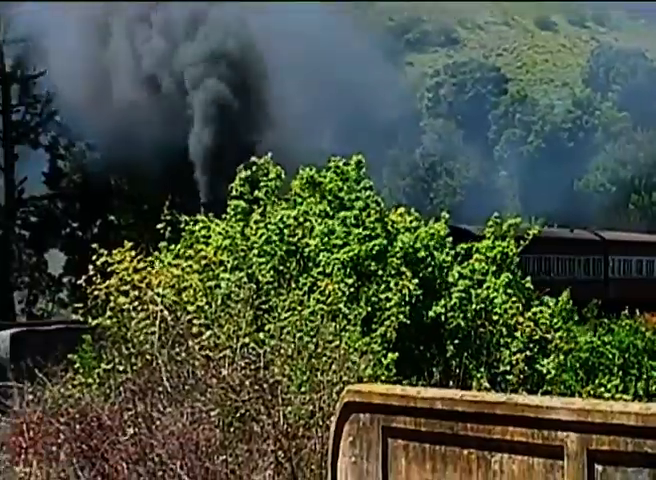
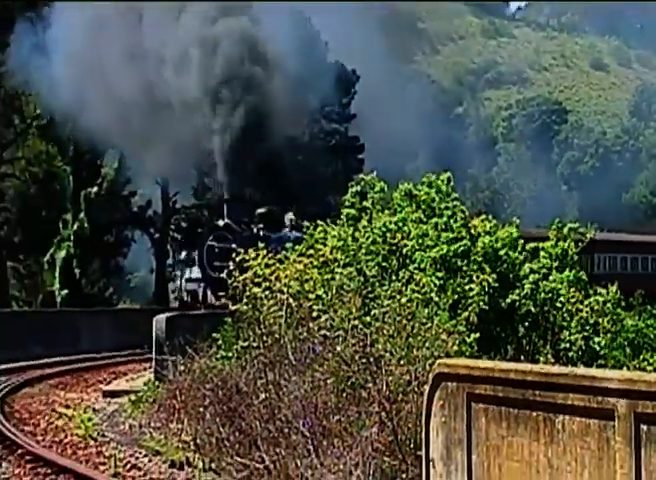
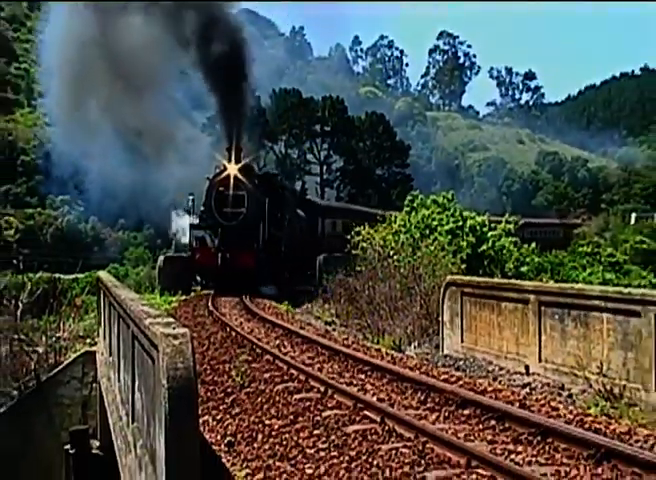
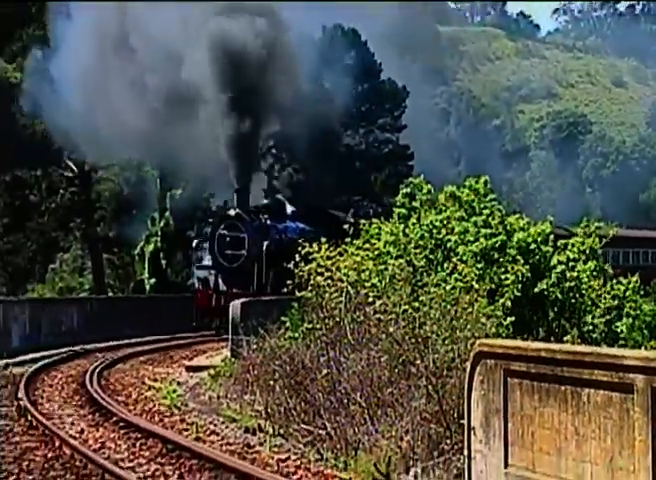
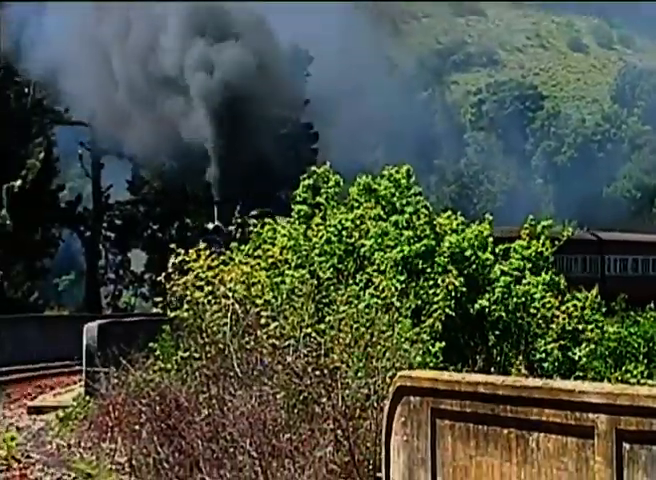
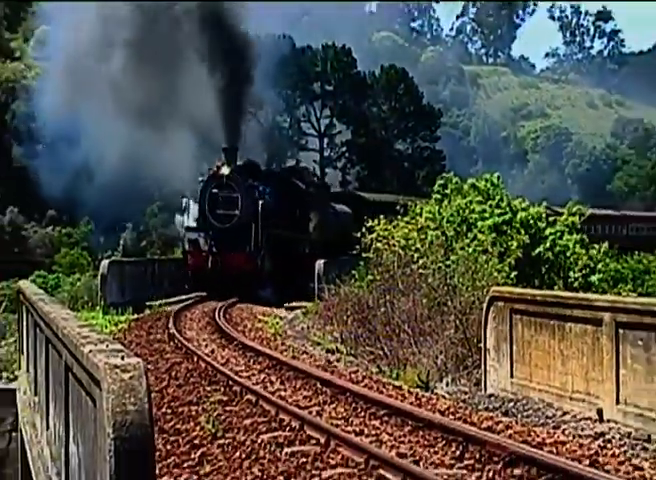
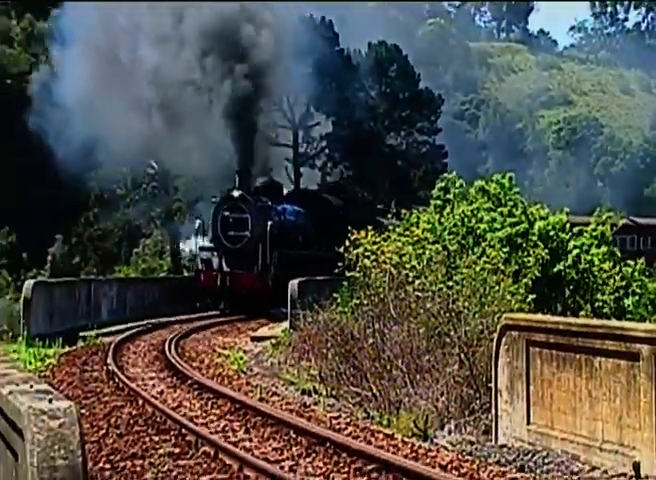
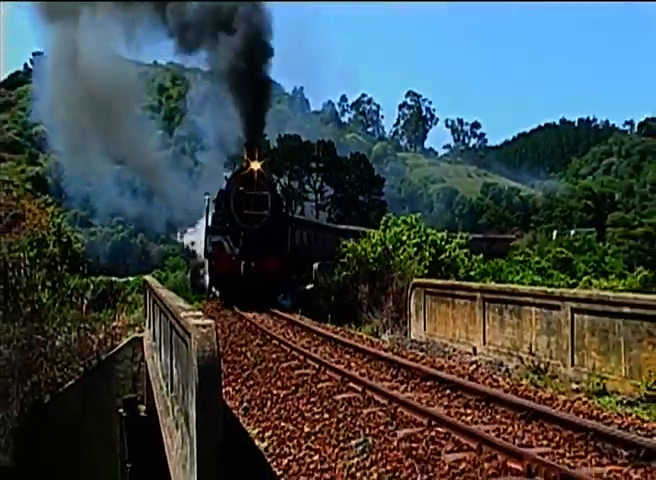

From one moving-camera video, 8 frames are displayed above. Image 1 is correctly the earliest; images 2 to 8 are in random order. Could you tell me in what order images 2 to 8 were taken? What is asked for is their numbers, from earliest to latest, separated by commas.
5, 2, 4, 7, 6, 3, 8
